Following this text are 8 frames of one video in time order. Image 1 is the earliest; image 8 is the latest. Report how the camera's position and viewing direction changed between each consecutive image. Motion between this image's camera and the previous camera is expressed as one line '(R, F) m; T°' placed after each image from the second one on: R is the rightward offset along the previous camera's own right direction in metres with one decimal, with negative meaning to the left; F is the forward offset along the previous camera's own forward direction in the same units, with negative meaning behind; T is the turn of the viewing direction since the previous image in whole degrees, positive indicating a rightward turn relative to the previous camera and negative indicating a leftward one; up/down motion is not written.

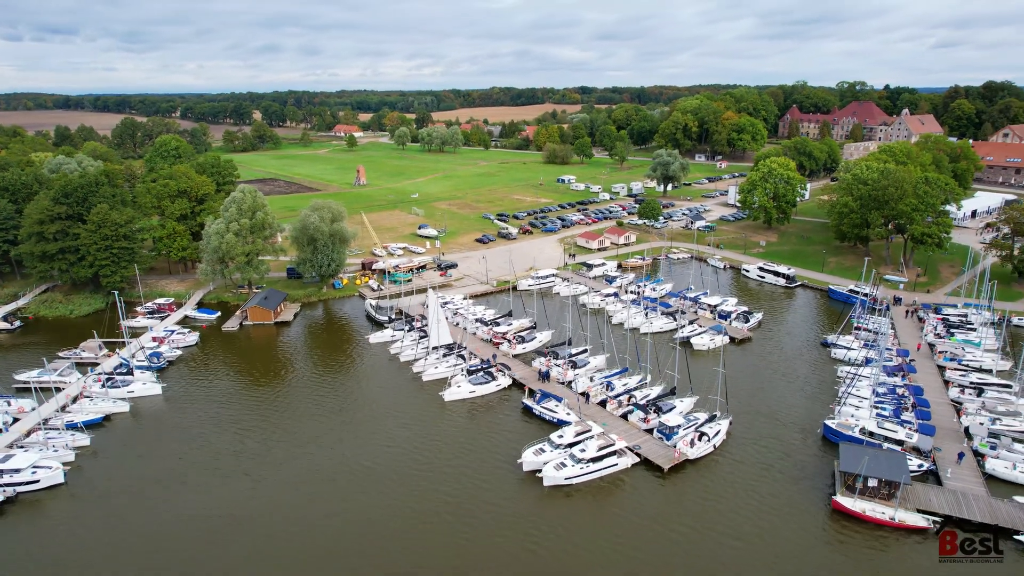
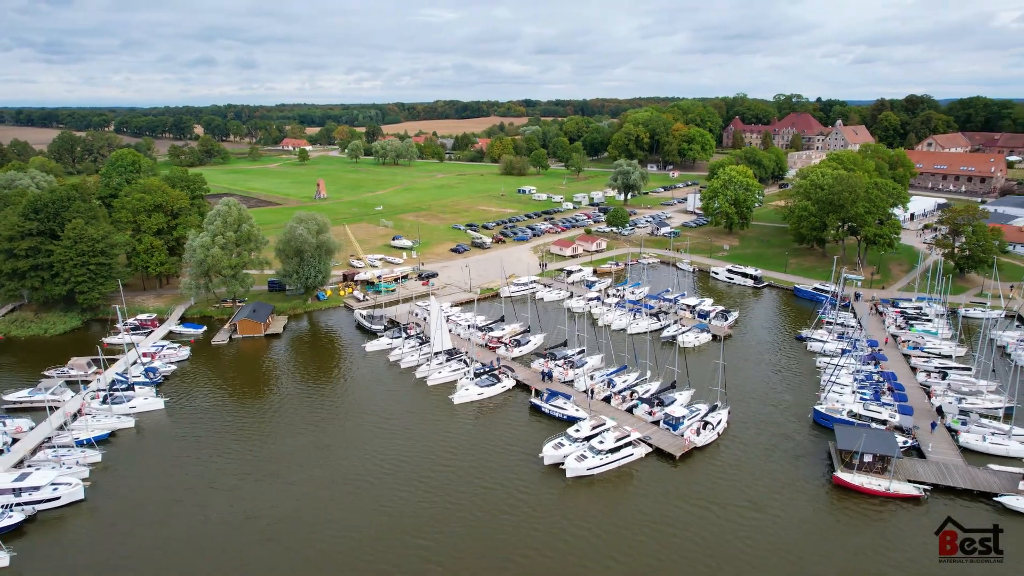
(-3.6, -1.3) m; +5°
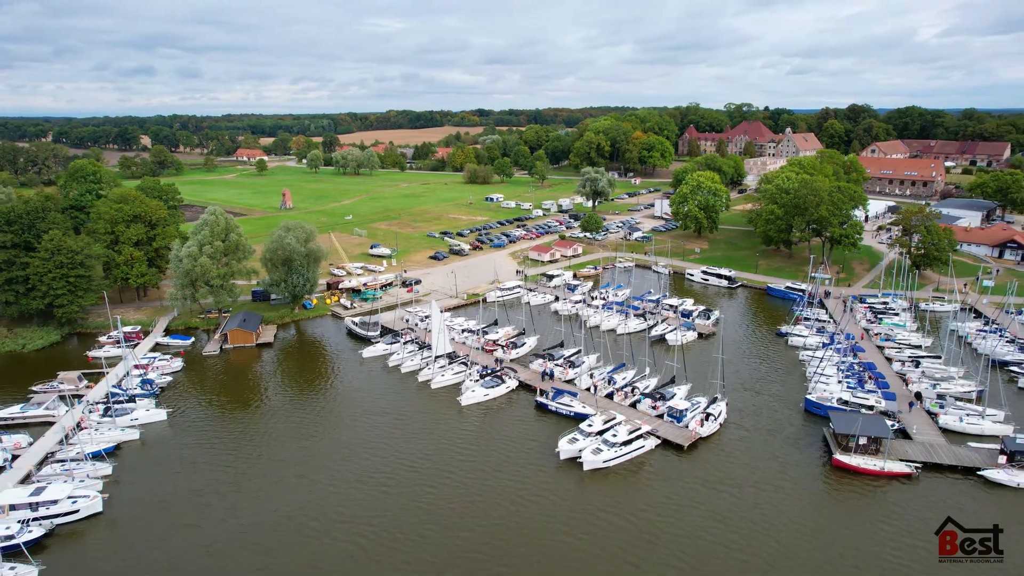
(-3.2, -0.9) m; +4°
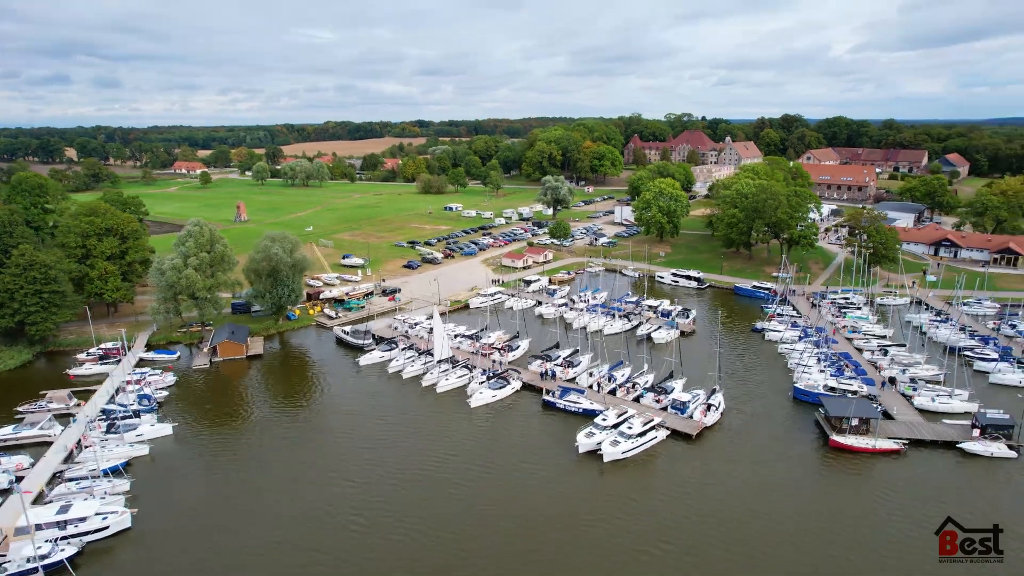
(-4.2, -1.0) m; +5°
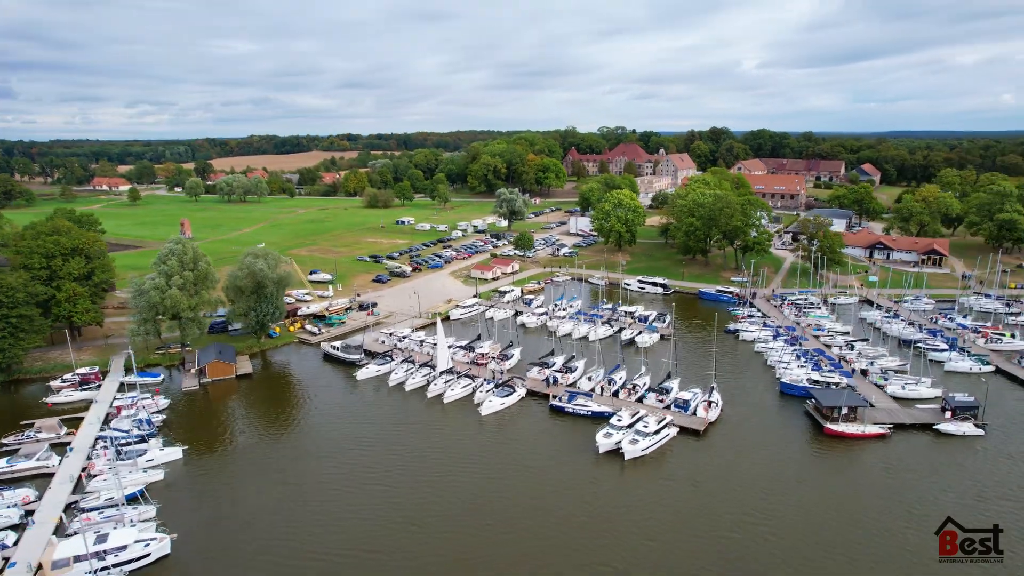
(-5.1, -0.8) m; +6°
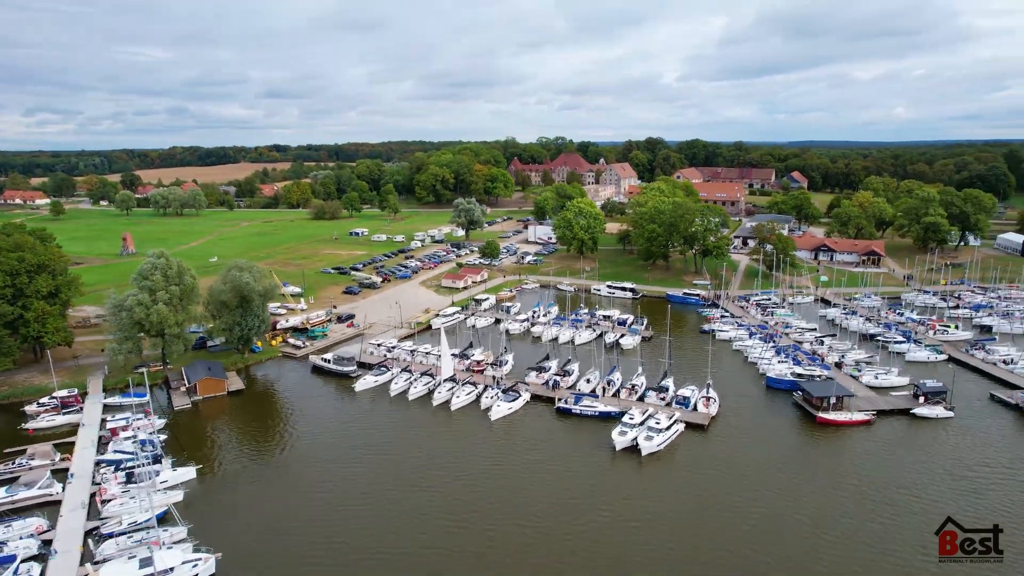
(-5.0, -0.6) m; +6°
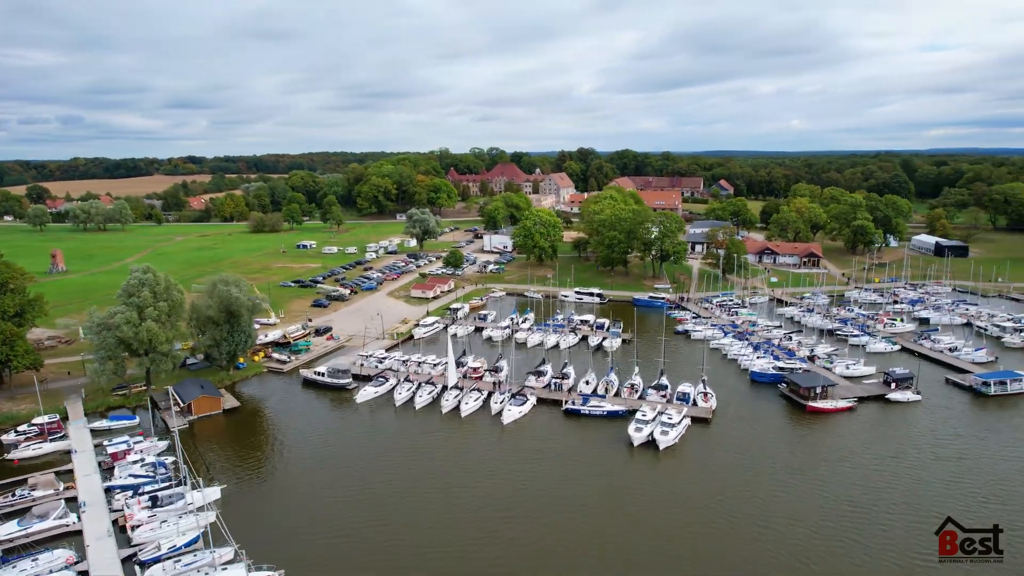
(-5.8, -0.6) m; +7°
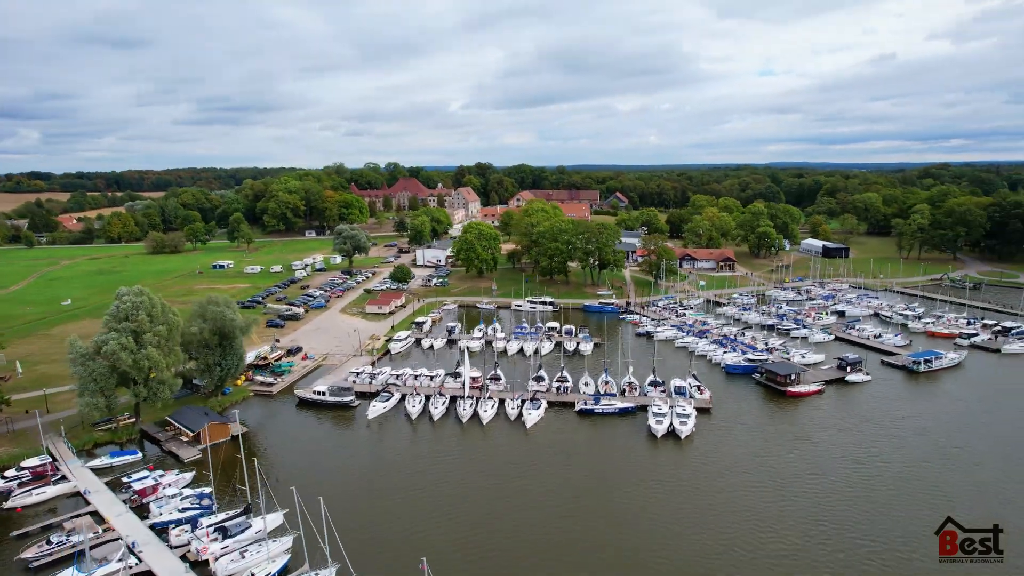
(-9.7, -0.7) m; +11°
